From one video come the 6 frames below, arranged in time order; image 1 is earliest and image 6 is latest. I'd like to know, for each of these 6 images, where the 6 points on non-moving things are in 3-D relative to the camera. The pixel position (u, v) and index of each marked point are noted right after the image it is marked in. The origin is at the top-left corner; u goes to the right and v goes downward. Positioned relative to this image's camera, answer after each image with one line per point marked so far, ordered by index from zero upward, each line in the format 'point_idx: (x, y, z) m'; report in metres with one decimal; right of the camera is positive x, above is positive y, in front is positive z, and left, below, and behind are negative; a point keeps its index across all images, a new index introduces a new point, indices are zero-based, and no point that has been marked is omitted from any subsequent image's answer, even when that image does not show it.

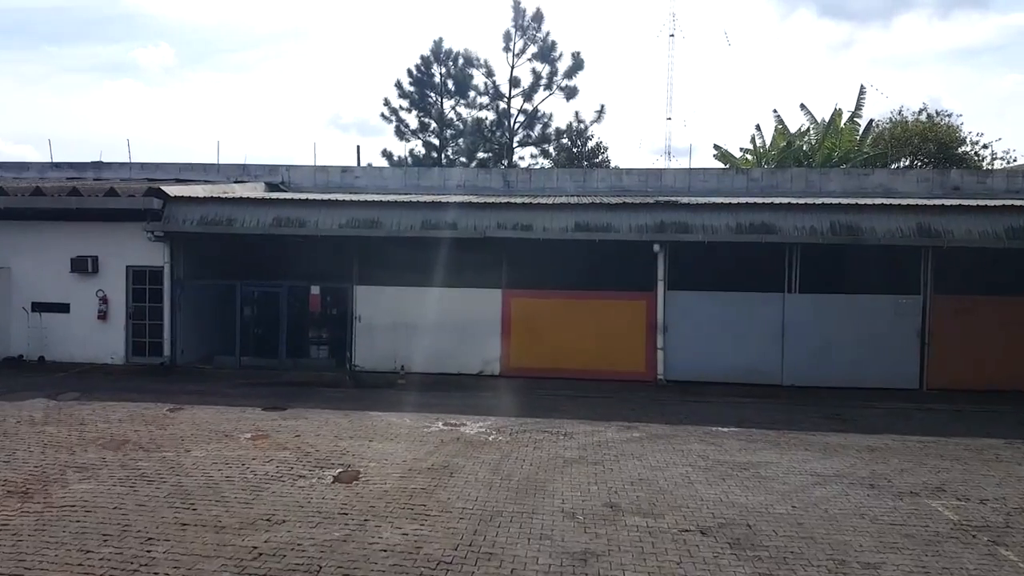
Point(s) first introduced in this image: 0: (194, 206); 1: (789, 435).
0: (-6.4, +1.7, +17.0) m
1: (+3.7, -2.0, +11.2) m
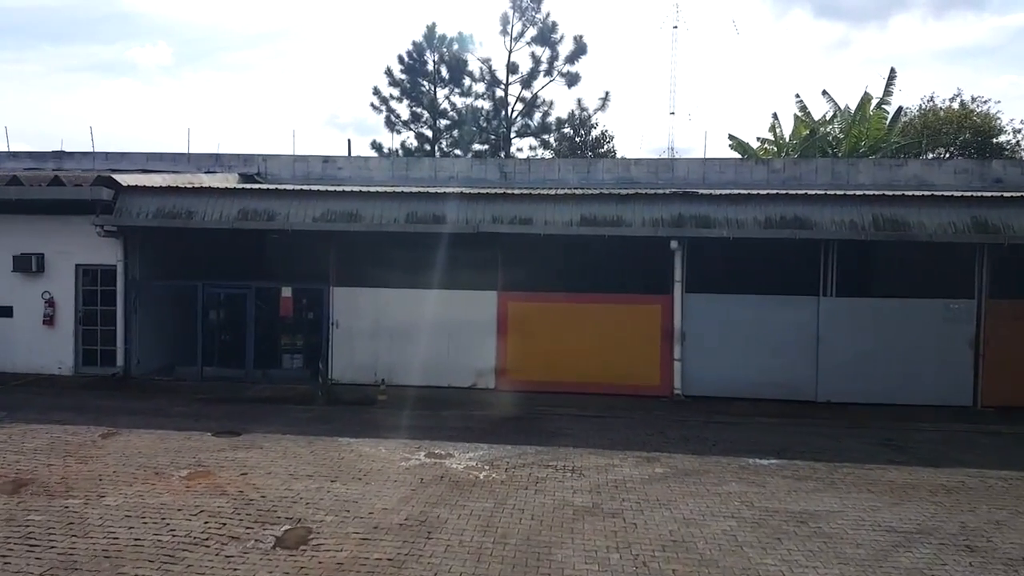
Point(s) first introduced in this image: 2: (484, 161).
0: (-6.4, +1.6, +15.0) m
1: (+3.7, -2.0, +9.3) m
2: (-0.7, +3.0, +19.6) m
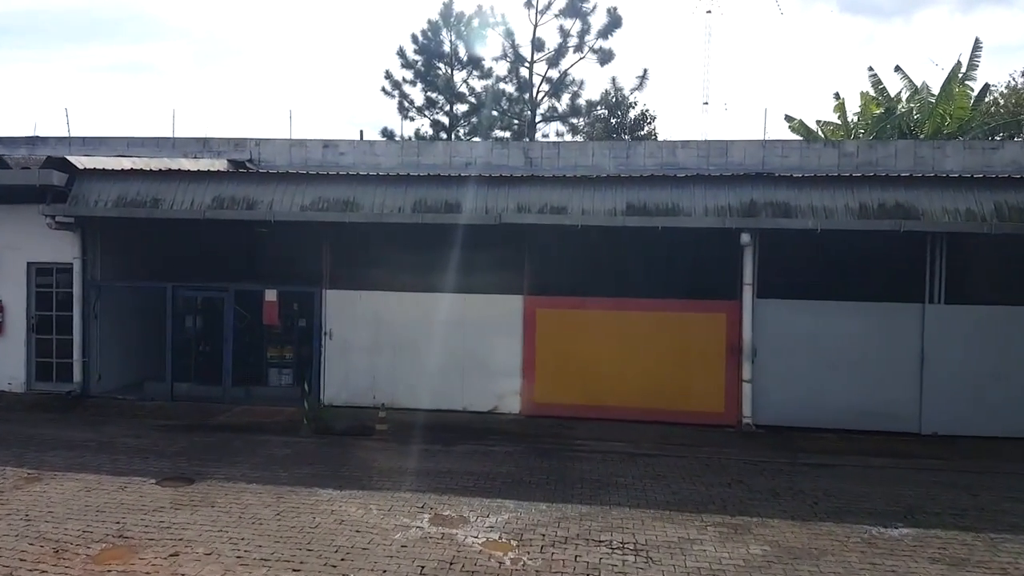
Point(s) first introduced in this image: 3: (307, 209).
0: (-6.0, +1.6, +12.6) m
1: (+4.0, -2.1, +6.7) m
2: (-0.1, +2.9, +17.1) m
3: (-2.9, +1.1, +11.9) m
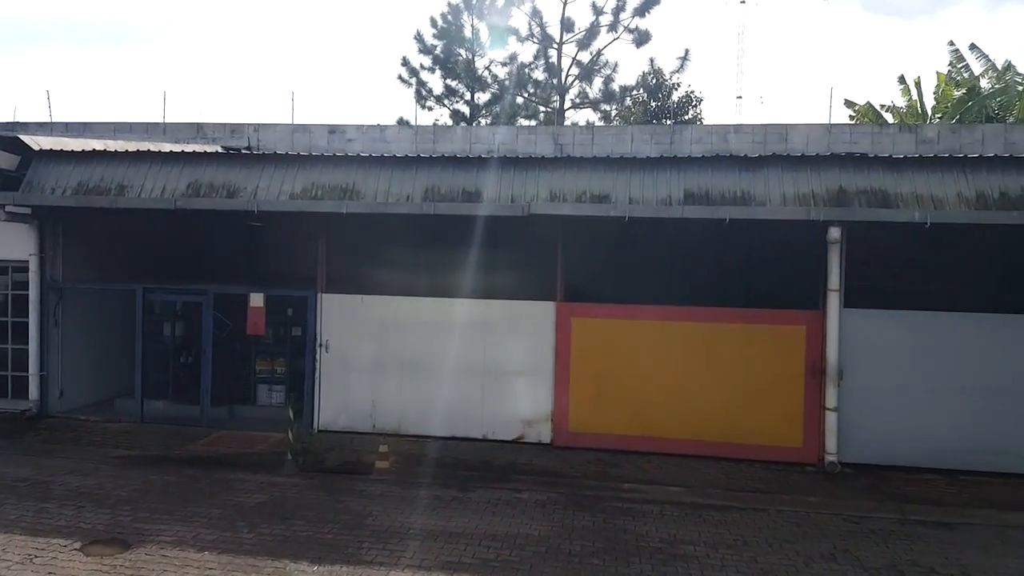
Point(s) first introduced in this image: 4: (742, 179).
0: (-5.6, +1.6, +10.7) m
1: (+4.2, -2.2, +4.5) m
2: (+0.4, +2.8, +15.0) m
3: (-2.5, +1.1, +9.9) m
4: (+2.5, +1.2, +9.2) m
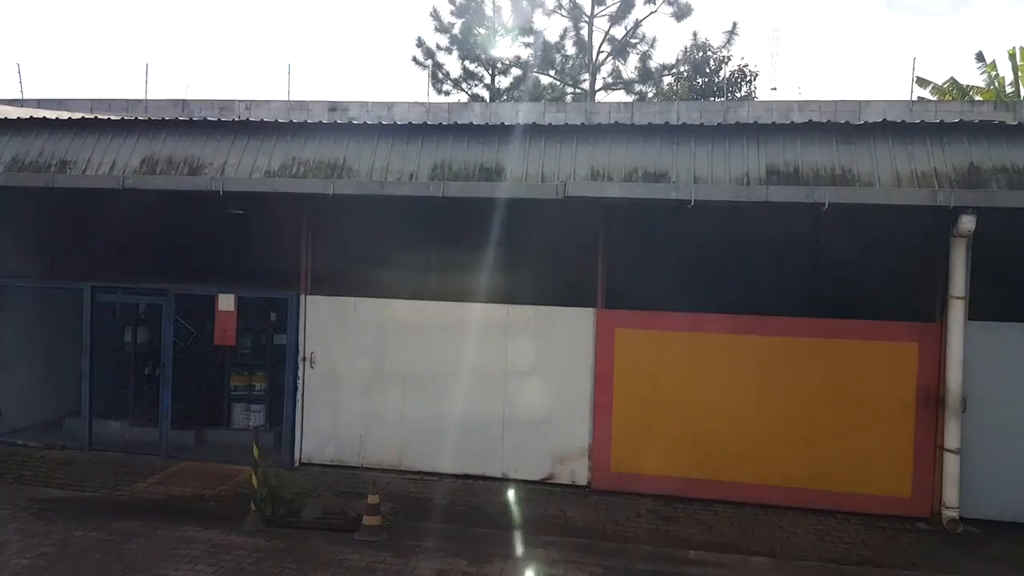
0: (-5.3, +1.6, +8.8) m
1: (+4.3, -2.2, +2.4) m
2: (+0.8, +2.8, +13.0) m
3: (-2.2, +1.1, +8.0) m
4: (+2.8, +1.1, +7.1) m
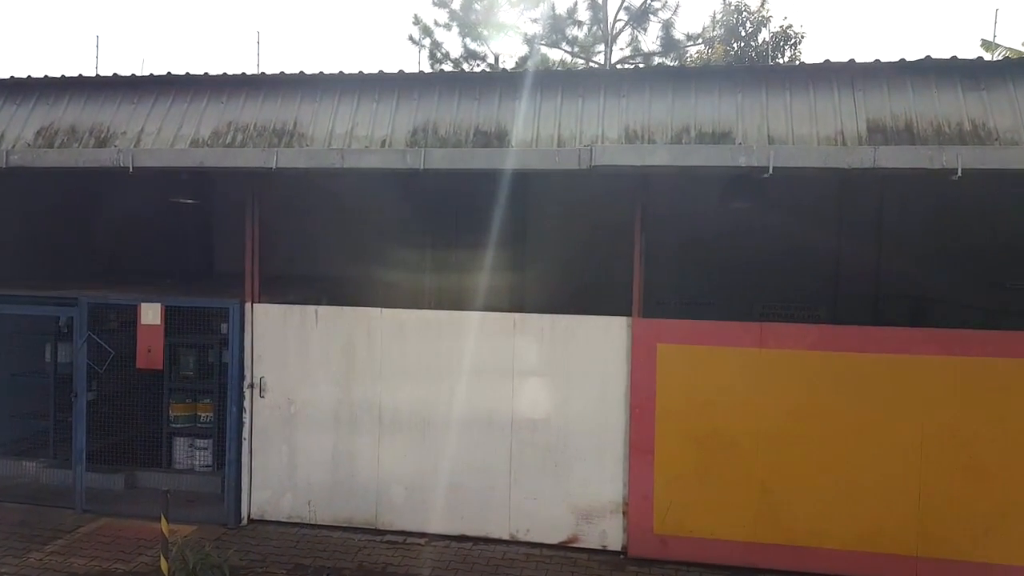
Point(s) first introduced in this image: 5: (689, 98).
0: (-5.3, +1.5, +6.9) m
1: (+4.3, -2.2, +0.5) m
2: (+0.9, +2.8, +11.1) m
3: (-2.2, +1.0, +6.0) m
4: (+2.8, +1.1, +5.1) m
5: (+1.2, +1.3, +5.5) m
